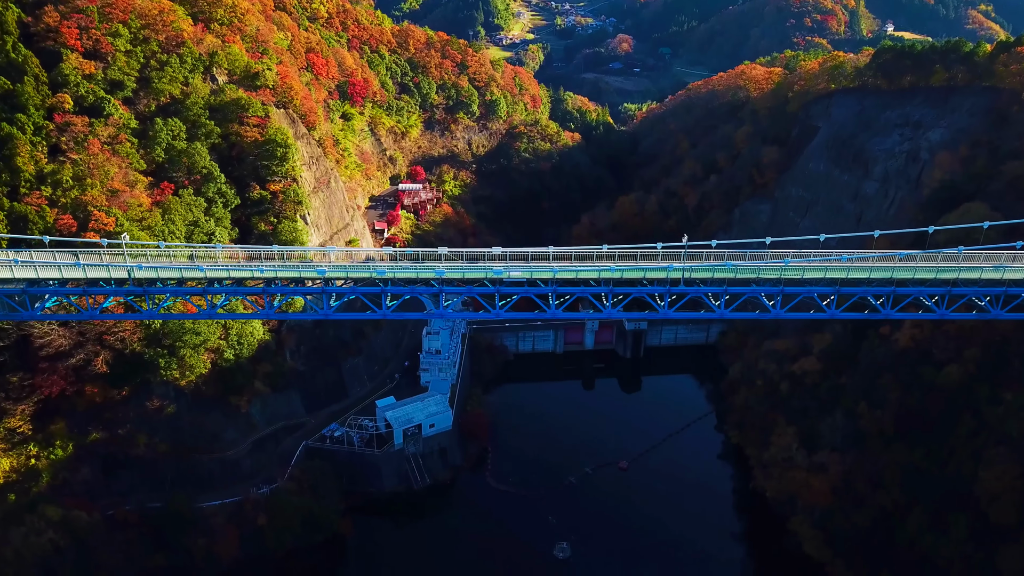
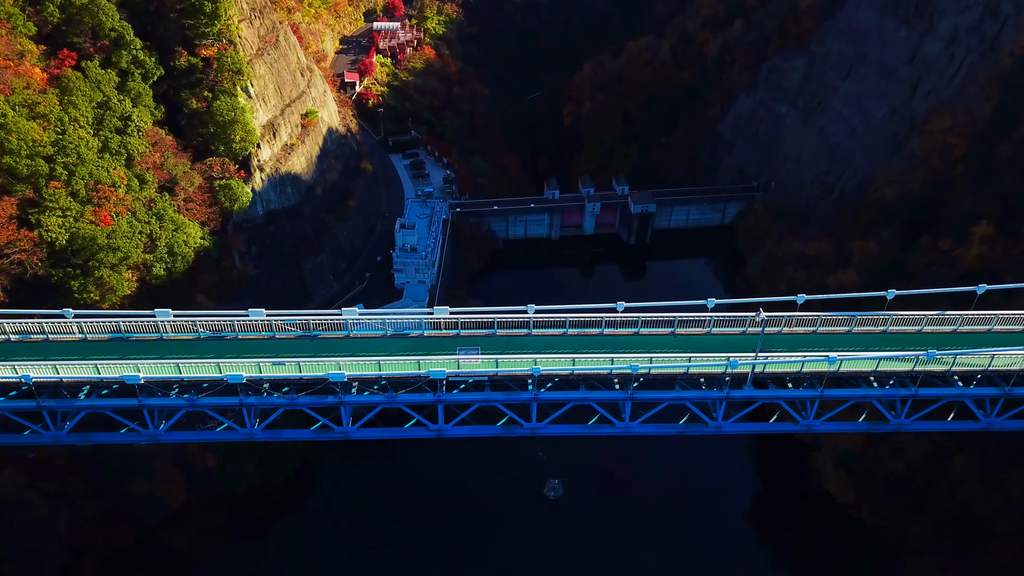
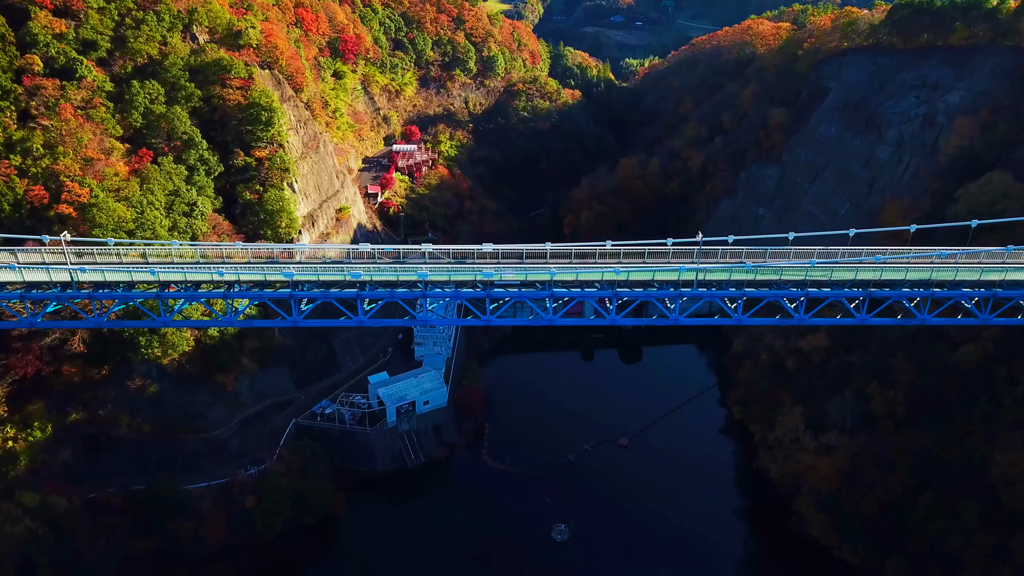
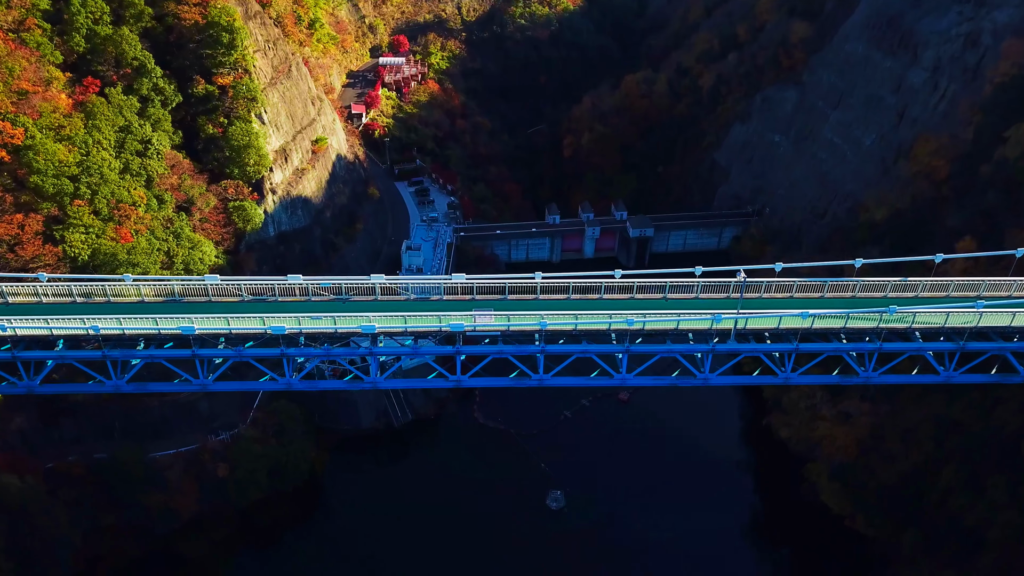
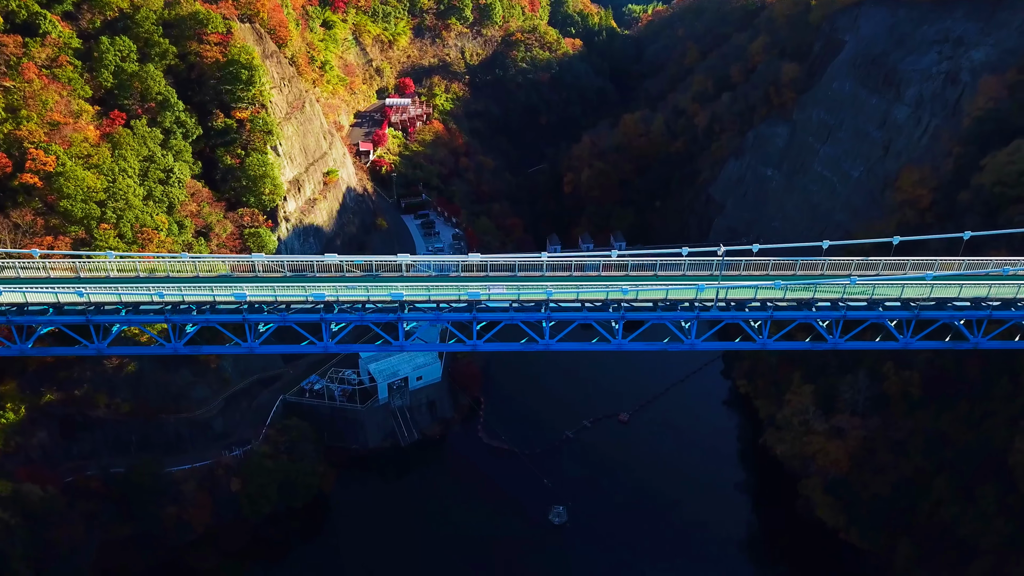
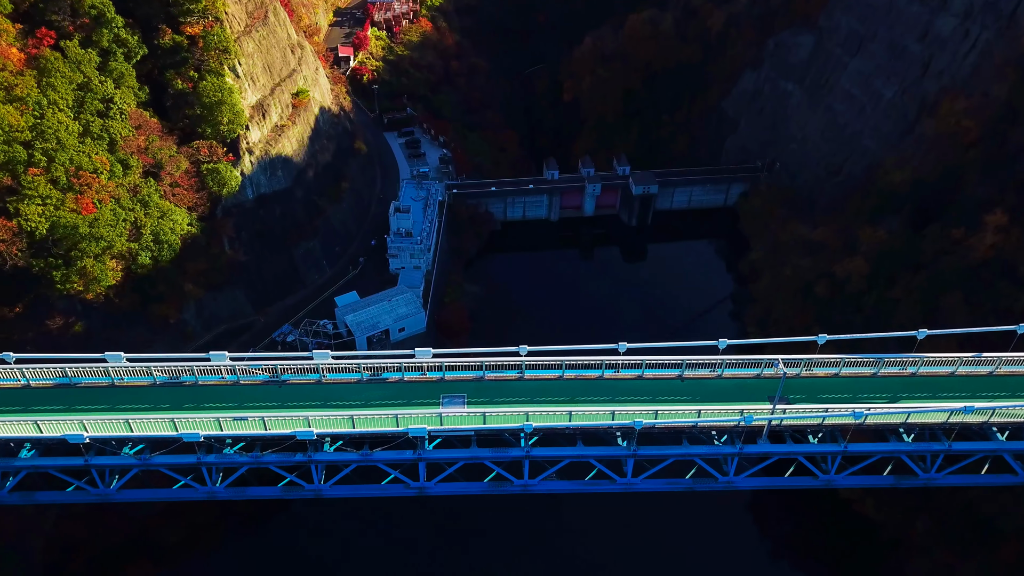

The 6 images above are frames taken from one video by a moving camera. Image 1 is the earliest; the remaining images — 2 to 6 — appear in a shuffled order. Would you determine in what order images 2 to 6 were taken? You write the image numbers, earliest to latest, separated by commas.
3, 5, 4, 2, 6
